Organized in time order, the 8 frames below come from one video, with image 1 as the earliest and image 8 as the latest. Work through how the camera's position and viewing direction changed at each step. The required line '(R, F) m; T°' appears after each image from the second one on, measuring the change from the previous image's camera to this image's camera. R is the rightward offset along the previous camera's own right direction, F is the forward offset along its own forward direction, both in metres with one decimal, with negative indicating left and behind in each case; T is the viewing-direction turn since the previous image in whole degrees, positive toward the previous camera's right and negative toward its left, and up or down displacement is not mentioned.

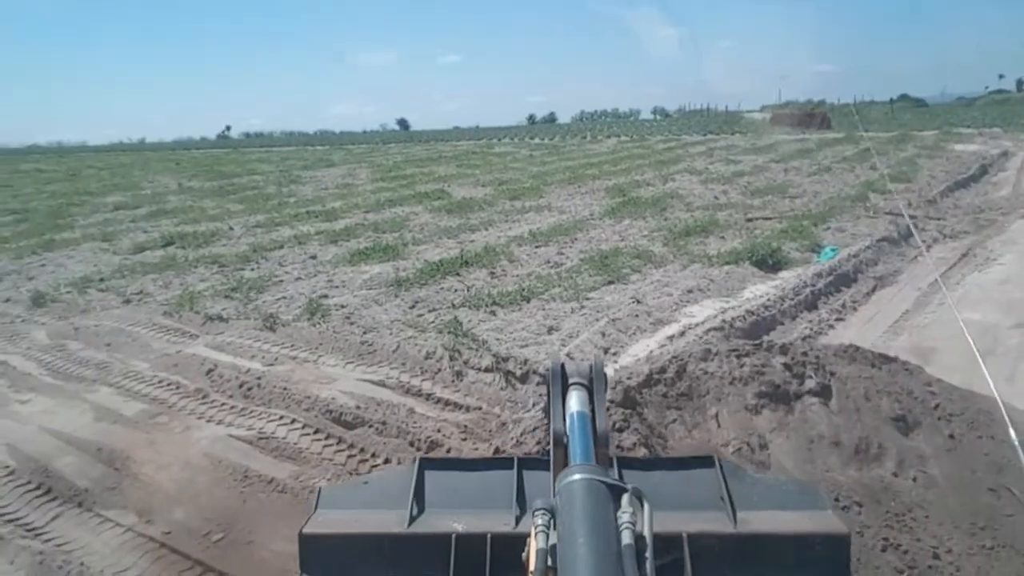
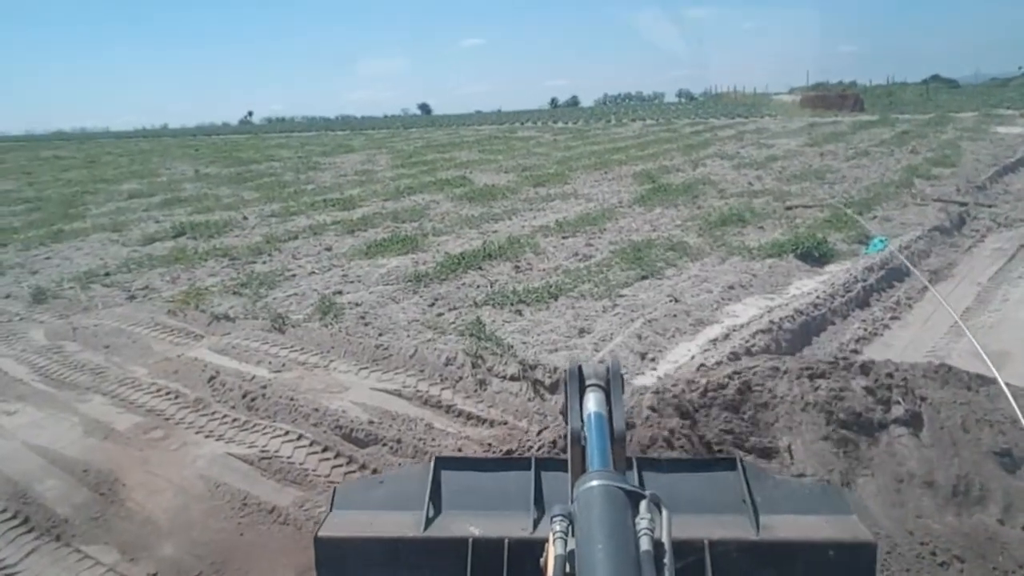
(-0.1, +0.8) m; -1°
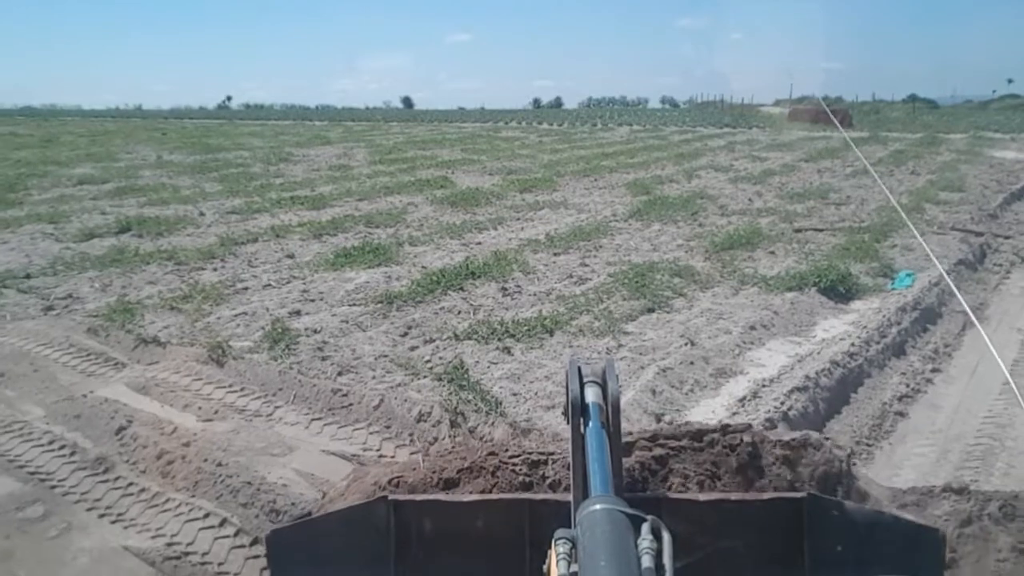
(-0.1, +1.5) m; +2°
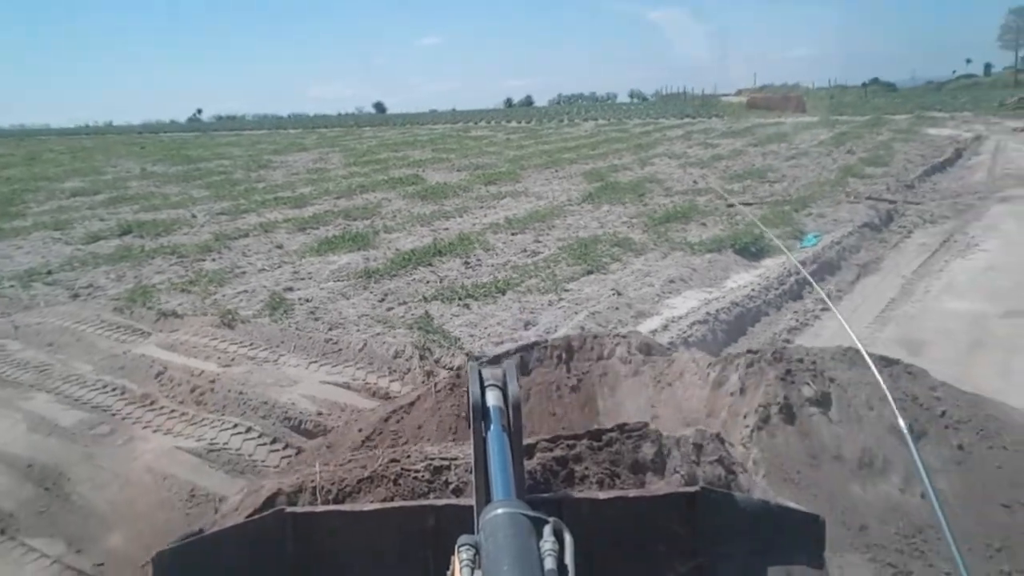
(+0.2, -1.7) m; +1°
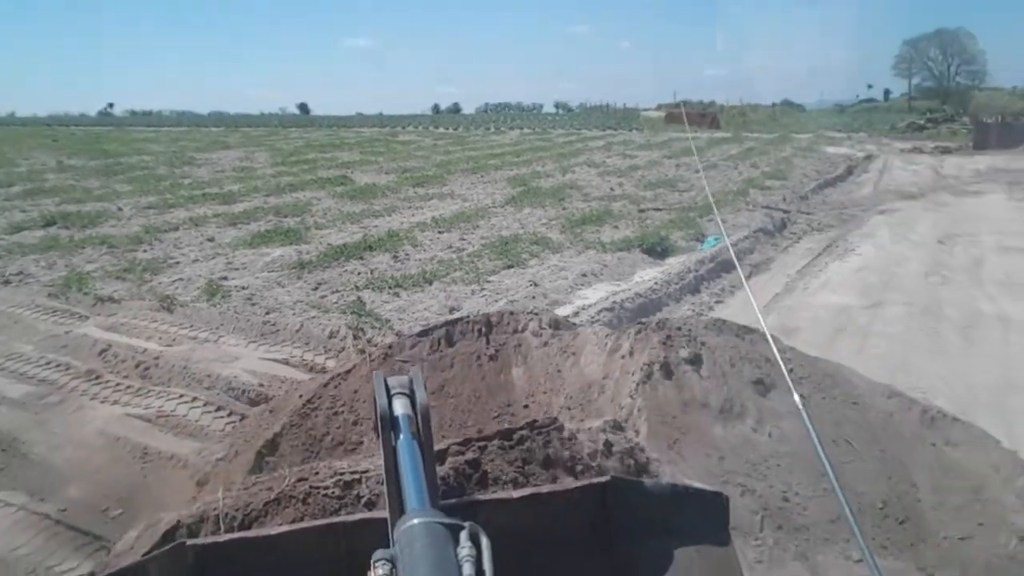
(0.0, -0.8) m; +5°
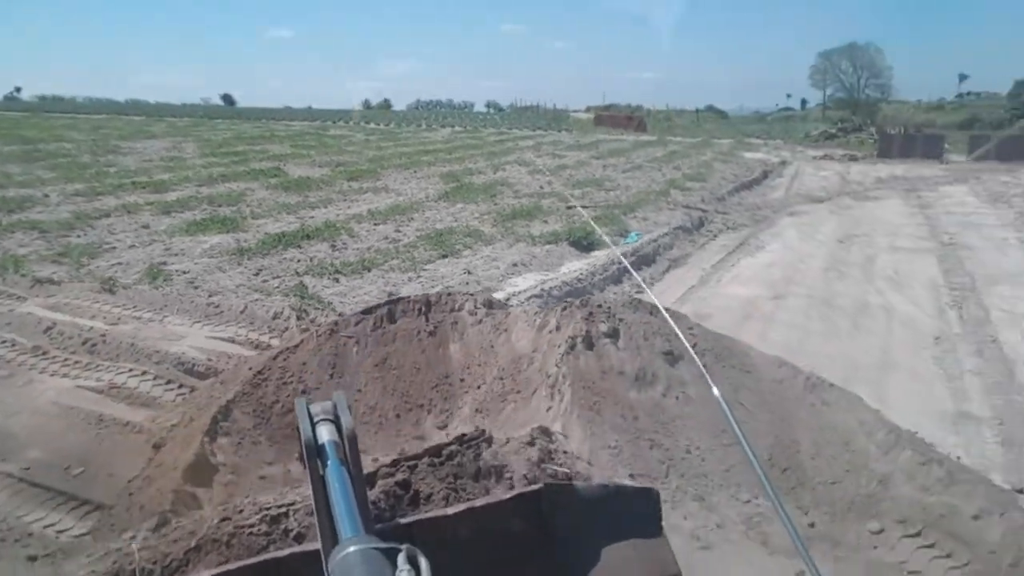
(-0.1, -0.6) m; +5°
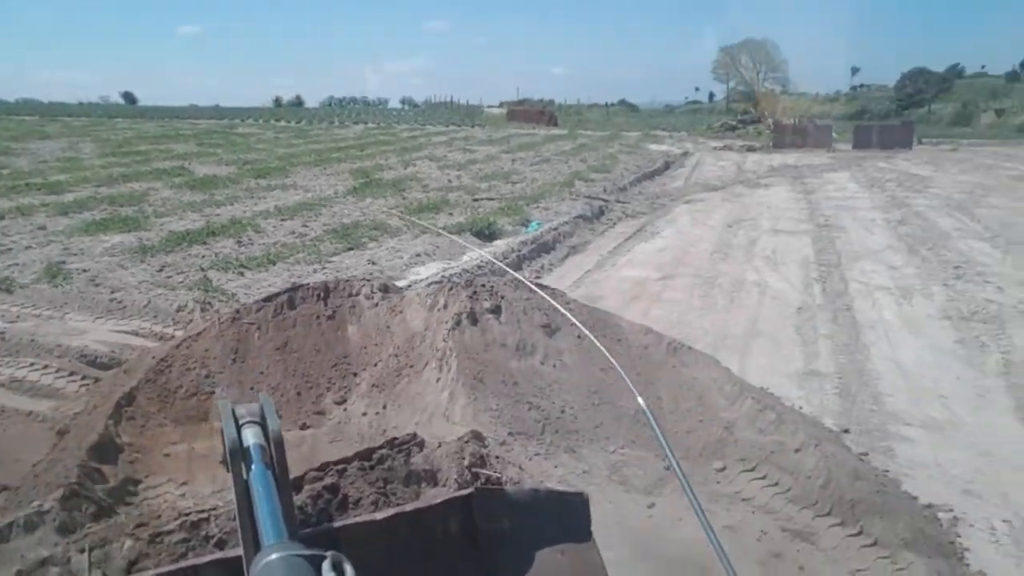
(+0.2, -0.5) m; +5°
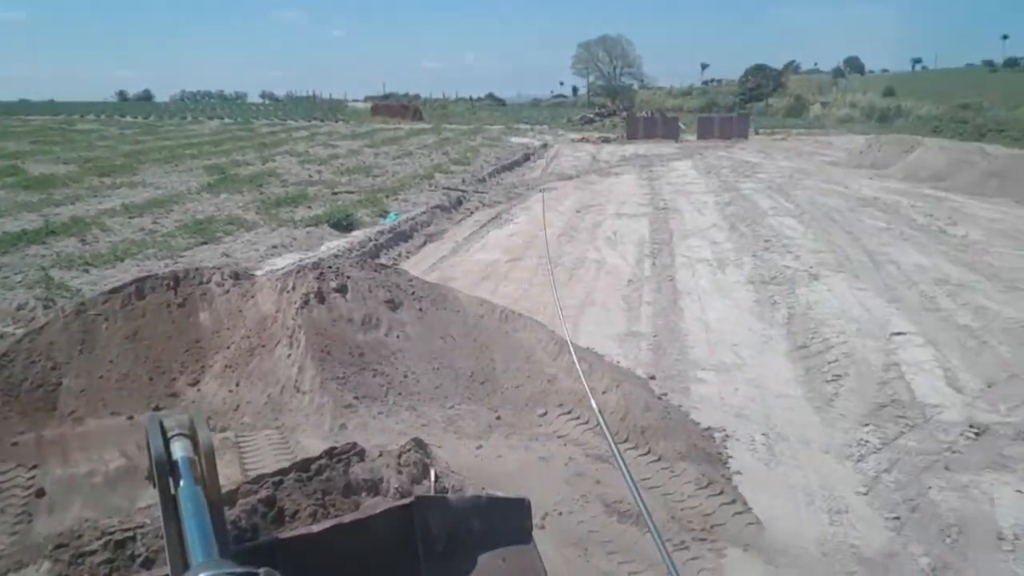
(+0.2, -0.6) m; +8°
